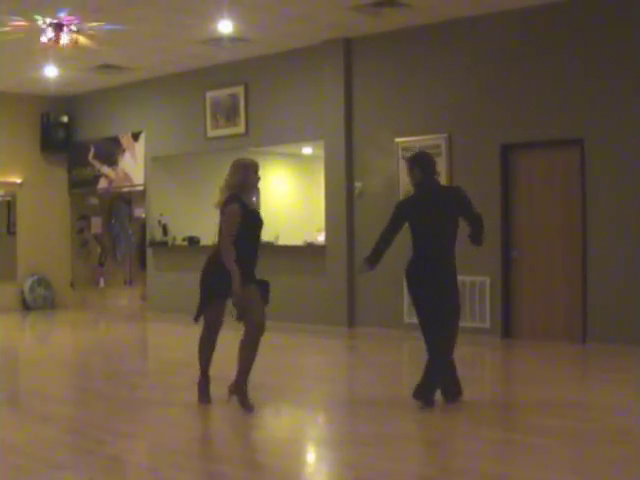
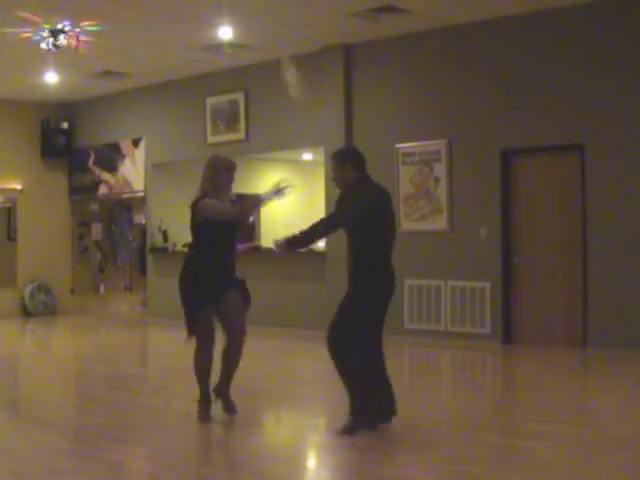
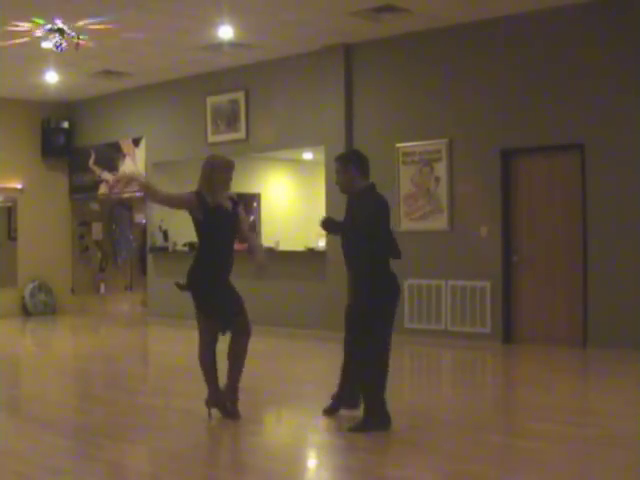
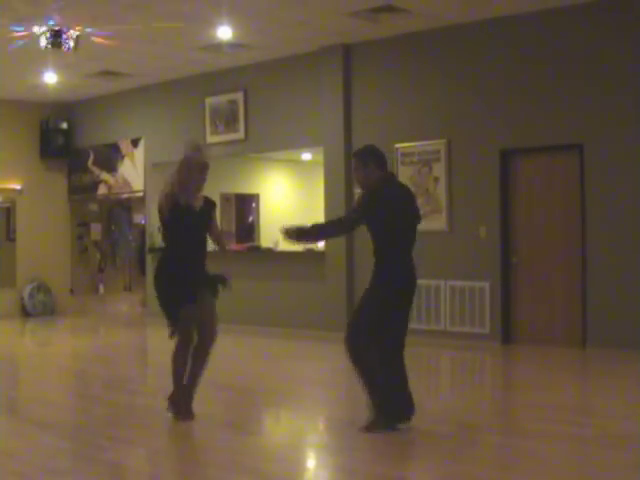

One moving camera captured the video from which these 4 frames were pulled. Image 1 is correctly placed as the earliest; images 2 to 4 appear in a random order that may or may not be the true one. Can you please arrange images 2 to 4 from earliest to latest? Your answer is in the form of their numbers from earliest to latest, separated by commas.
4, 3, 2
